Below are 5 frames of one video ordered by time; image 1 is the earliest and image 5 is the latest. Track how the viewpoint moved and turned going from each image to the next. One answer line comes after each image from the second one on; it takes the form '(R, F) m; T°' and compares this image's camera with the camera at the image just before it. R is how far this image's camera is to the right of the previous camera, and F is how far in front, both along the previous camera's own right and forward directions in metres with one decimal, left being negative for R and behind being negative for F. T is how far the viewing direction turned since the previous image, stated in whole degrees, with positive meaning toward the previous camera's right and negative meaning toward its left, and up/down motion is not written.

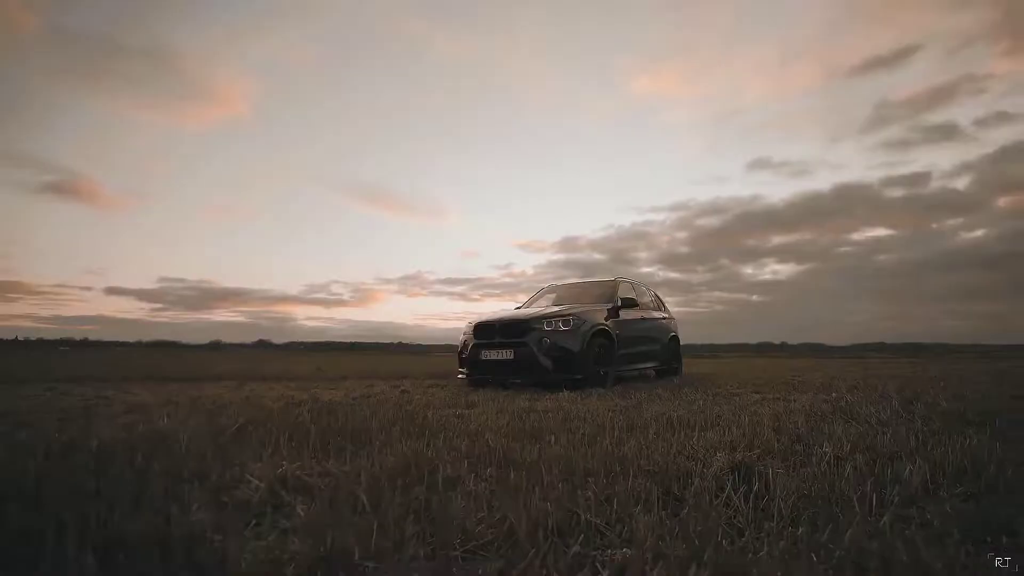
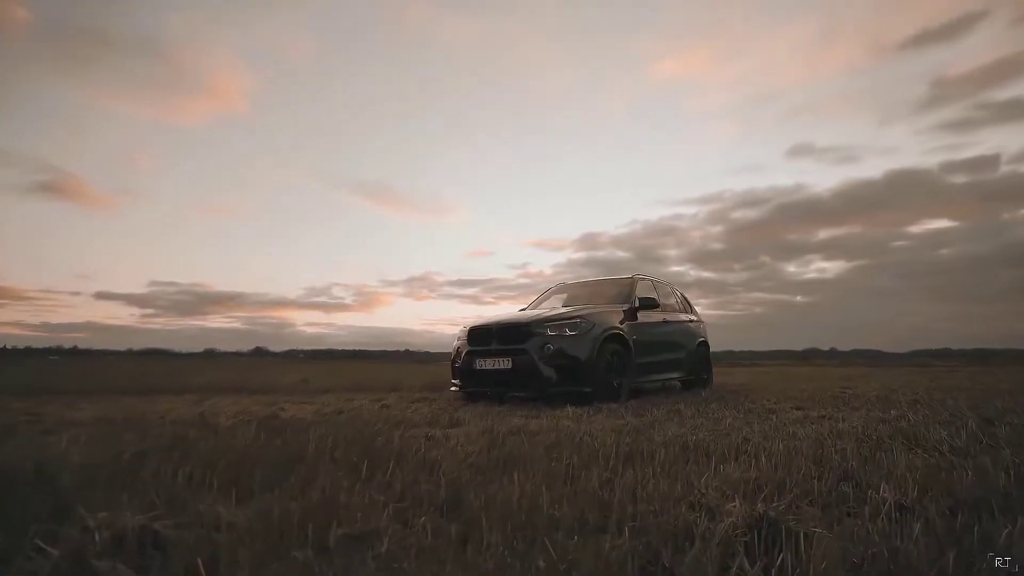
(+0.4, +0.9) m; -4°
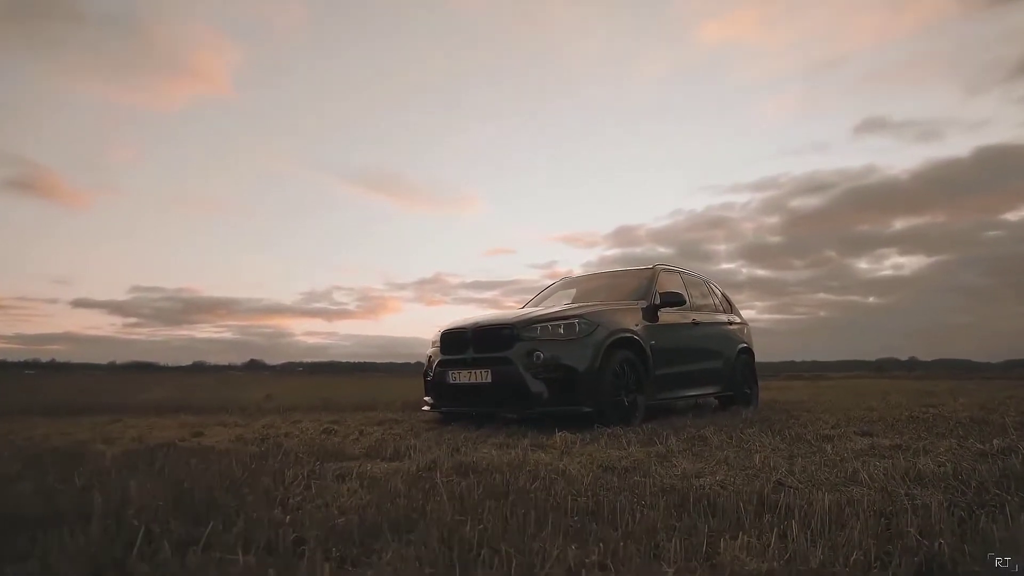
(+0.6, +1.2) m; -5°
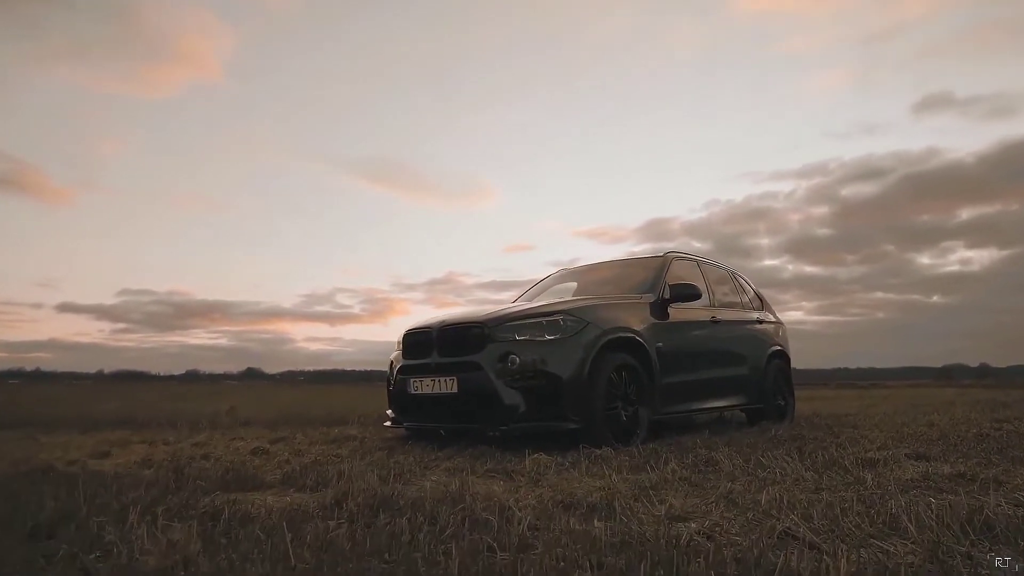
(+0.5, +0.8) m; -4°
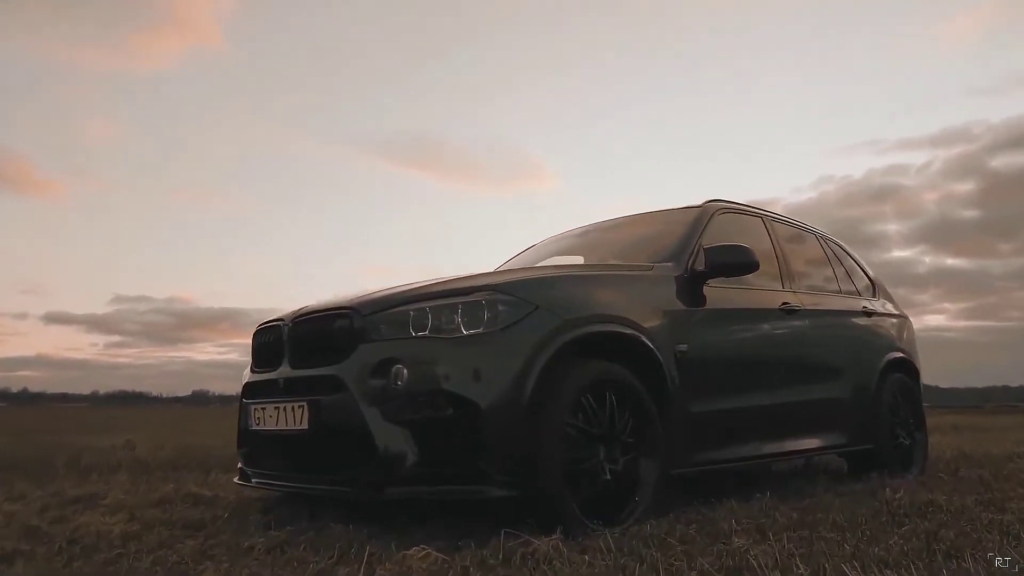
(+0.9, +1.8) m; -11°
